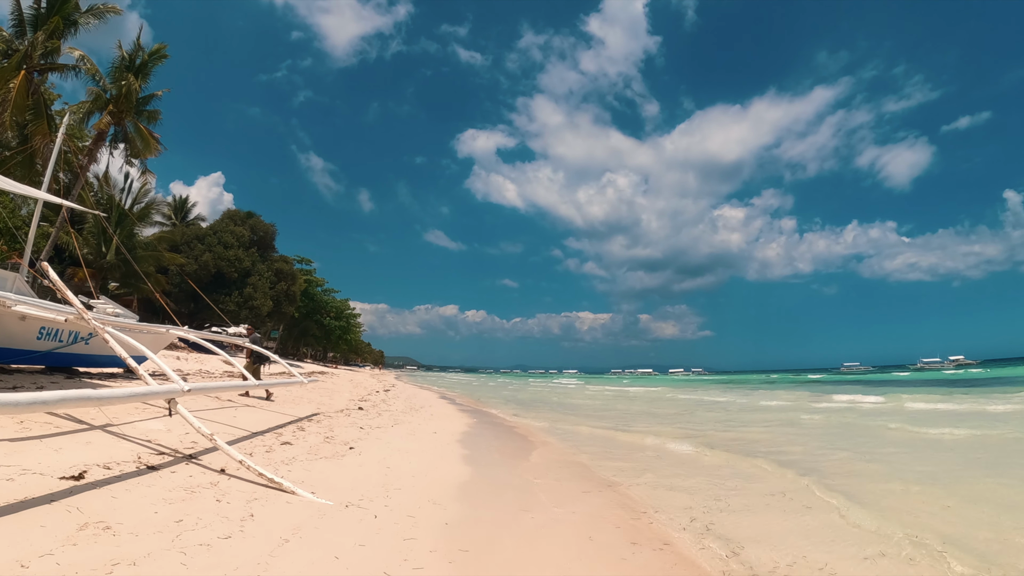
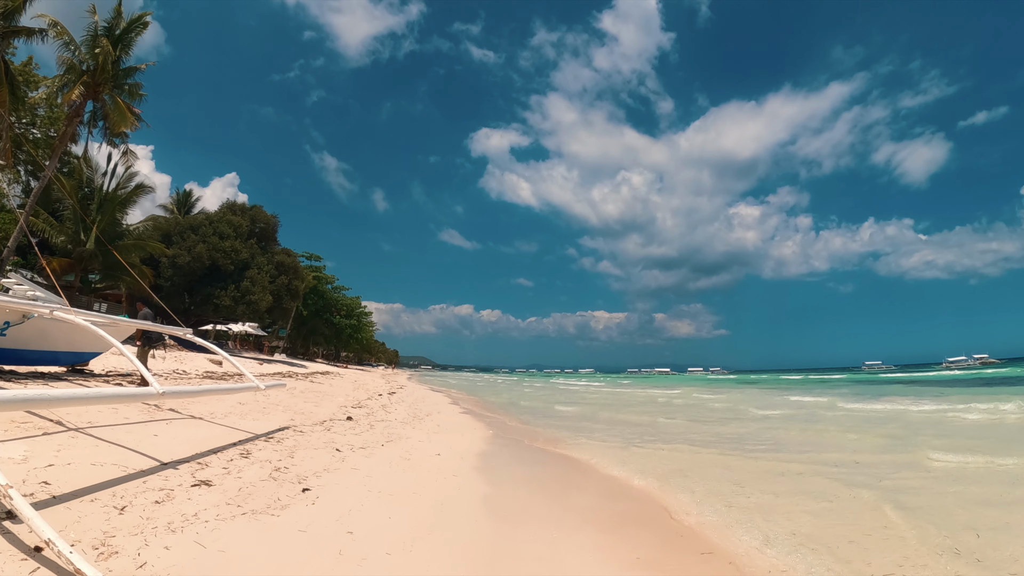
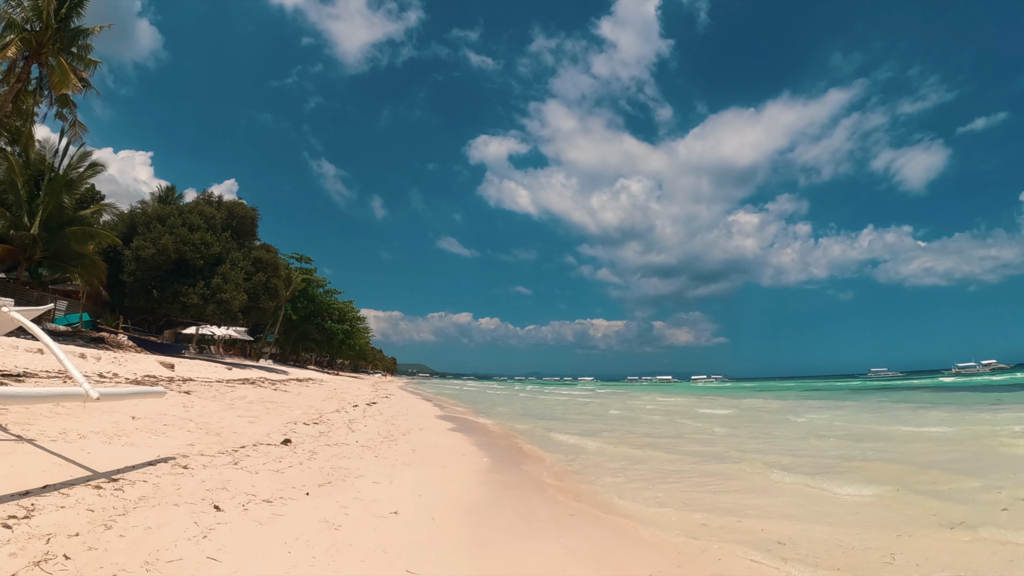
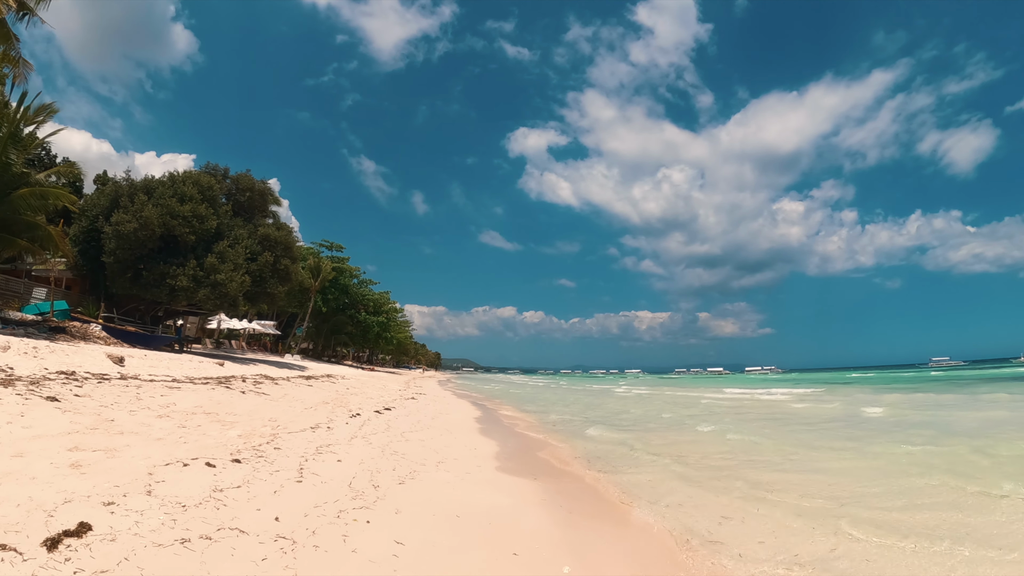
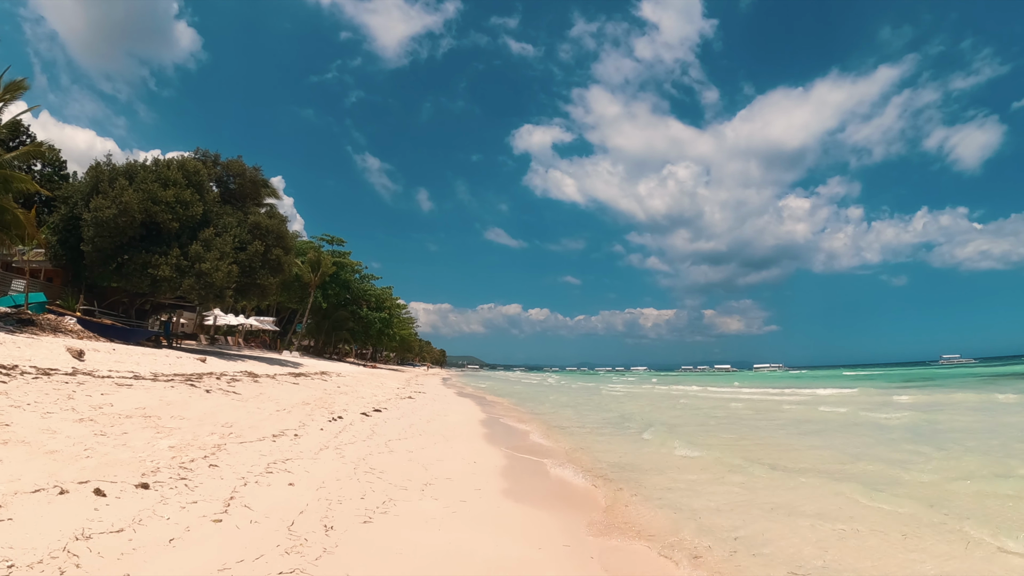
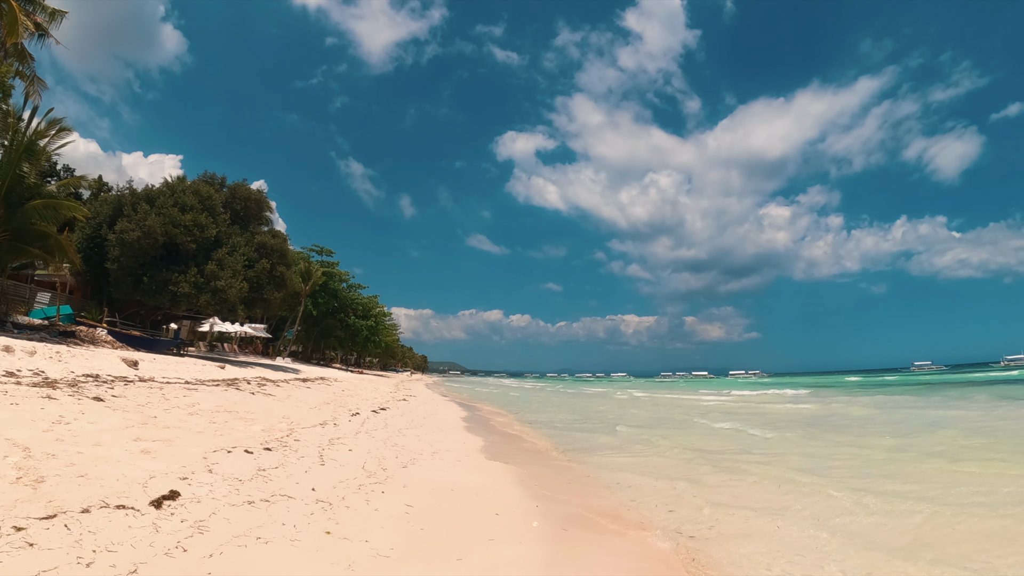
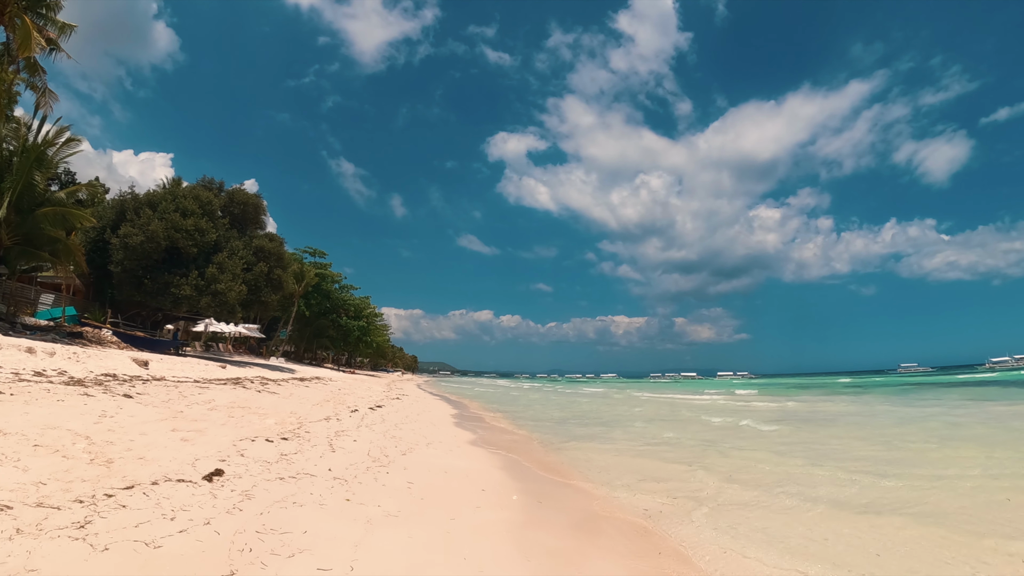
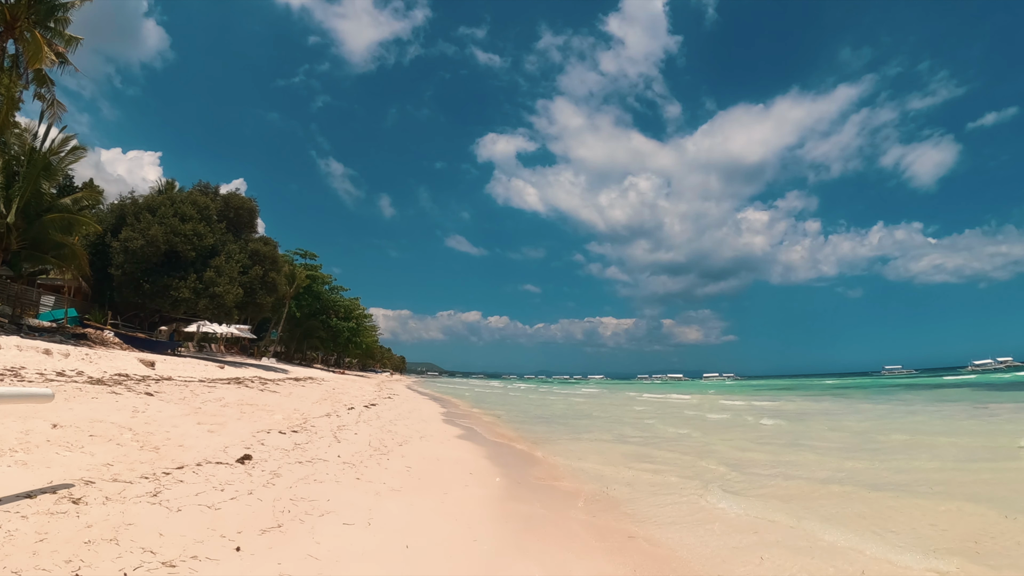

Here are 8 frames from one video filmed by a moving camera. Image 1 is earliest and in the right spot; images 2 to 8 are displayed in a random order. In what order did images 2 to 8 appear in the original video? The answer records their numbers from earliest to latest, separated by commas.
2, 3, 8, 7, 6, 4, 5
